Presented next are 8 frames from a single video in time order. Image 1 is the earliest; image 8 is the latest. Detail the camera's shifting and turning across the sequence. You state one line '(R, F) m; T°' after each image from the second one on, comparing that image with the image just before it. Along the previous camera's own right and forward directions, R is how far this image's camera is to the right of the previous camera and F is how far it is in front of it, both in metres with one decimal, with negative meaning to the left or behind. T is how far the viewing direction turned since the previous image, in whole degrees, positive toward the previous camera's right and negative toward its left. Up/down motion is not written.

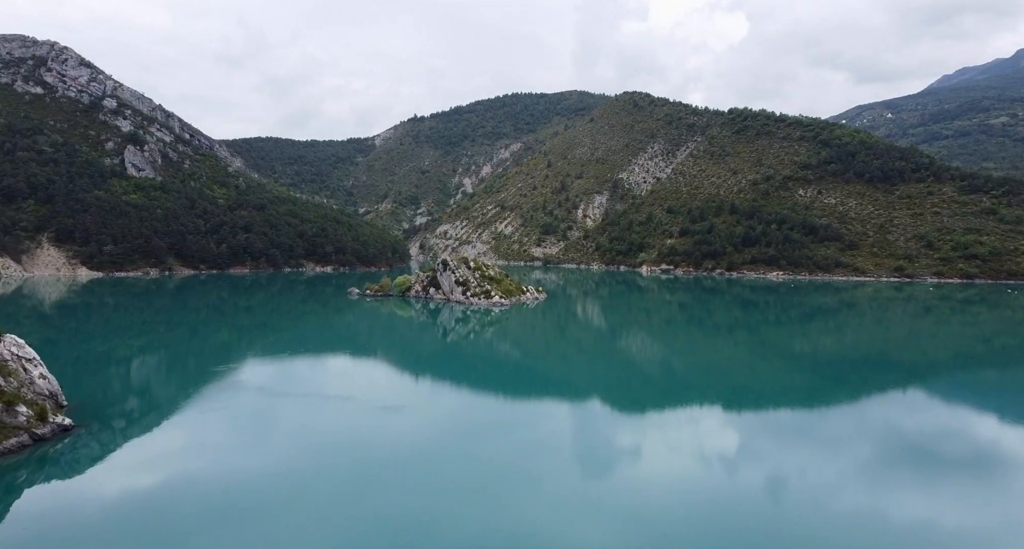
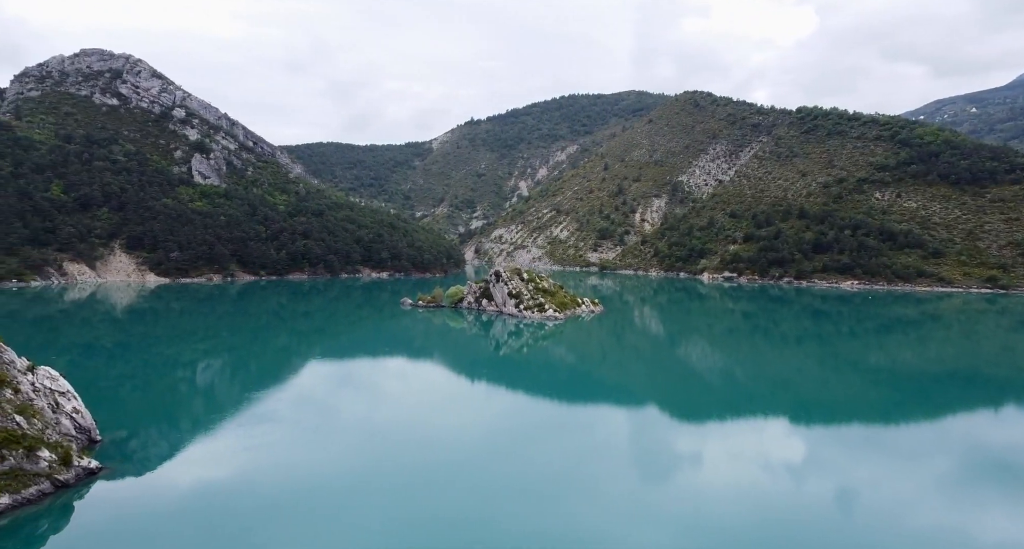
(+0.1, +1.3) m; -5°
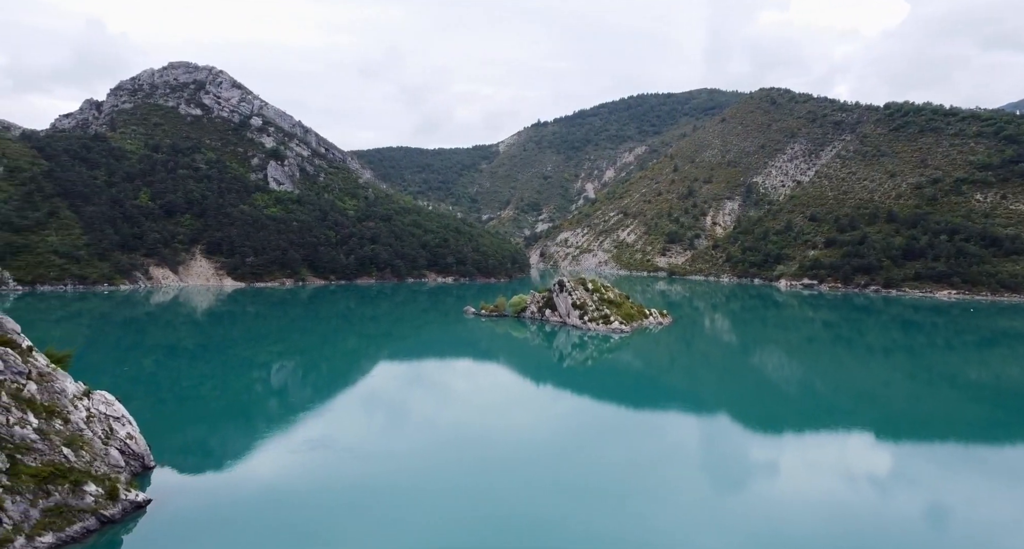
(+0.2, +1.0) m; -6°
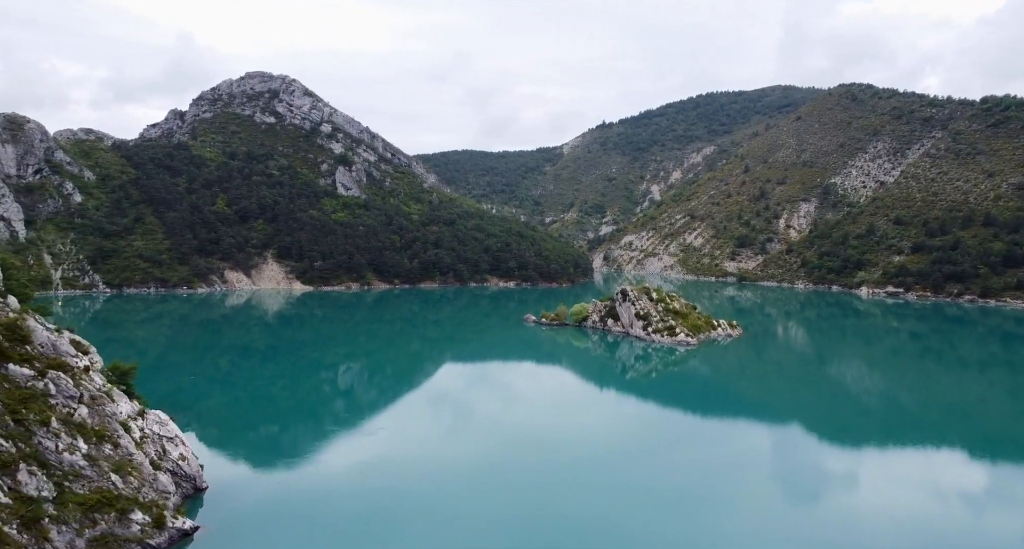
(+0.2, +0.8) m; -6°
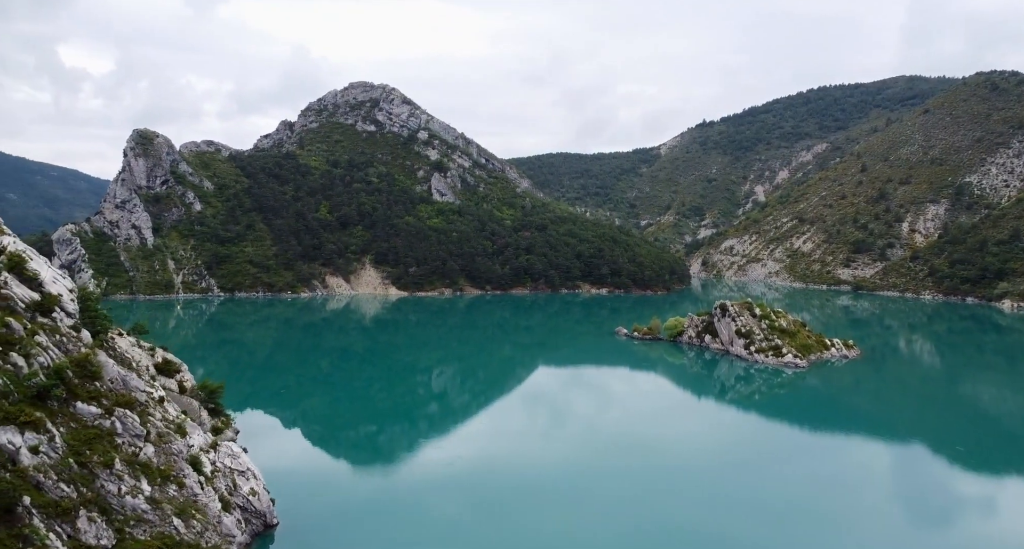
(+0.2, +1.3) m; -8°
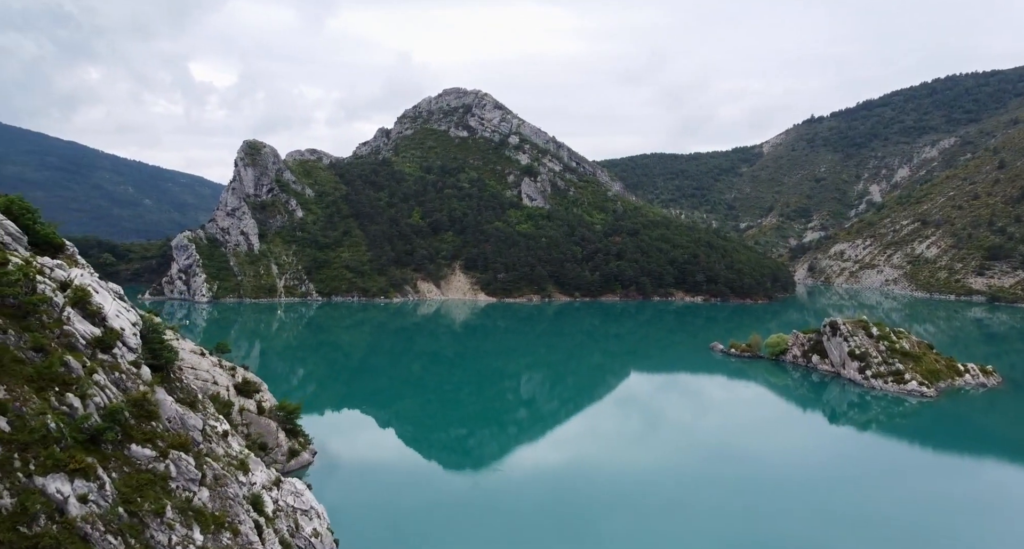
(+0.3, +1.3) m; -8°
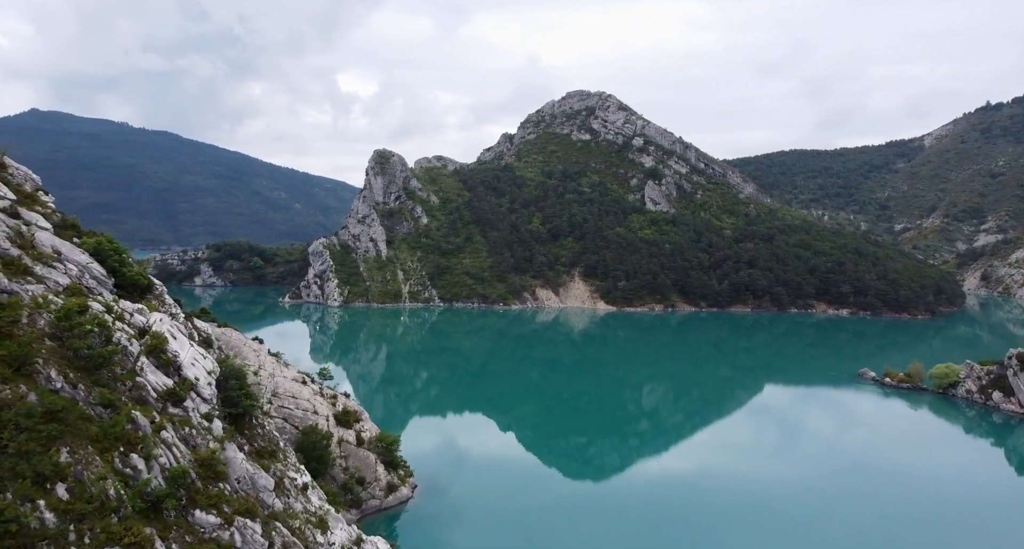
(+0.3, +1.8) m; -11°
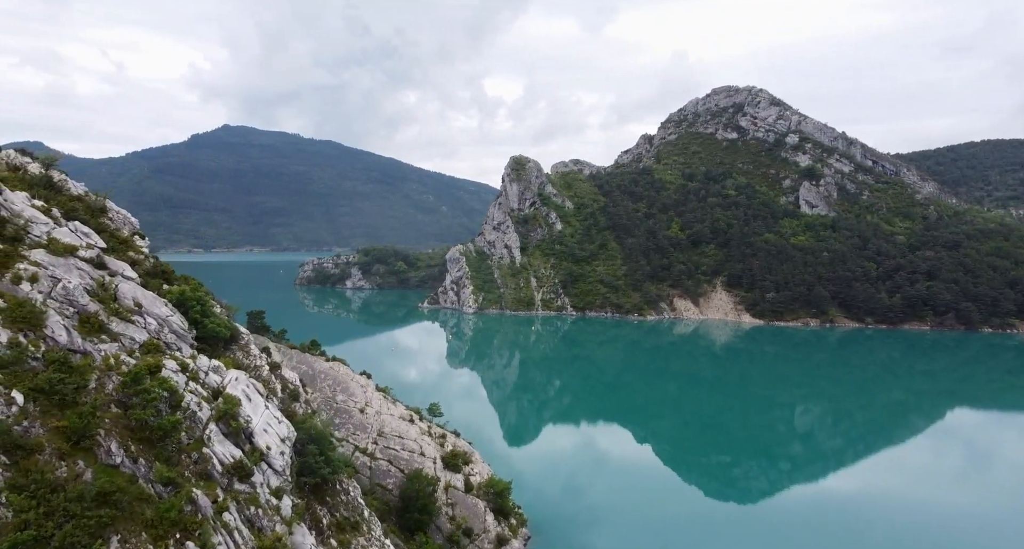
(+0.4, +2.1) m; -12°
